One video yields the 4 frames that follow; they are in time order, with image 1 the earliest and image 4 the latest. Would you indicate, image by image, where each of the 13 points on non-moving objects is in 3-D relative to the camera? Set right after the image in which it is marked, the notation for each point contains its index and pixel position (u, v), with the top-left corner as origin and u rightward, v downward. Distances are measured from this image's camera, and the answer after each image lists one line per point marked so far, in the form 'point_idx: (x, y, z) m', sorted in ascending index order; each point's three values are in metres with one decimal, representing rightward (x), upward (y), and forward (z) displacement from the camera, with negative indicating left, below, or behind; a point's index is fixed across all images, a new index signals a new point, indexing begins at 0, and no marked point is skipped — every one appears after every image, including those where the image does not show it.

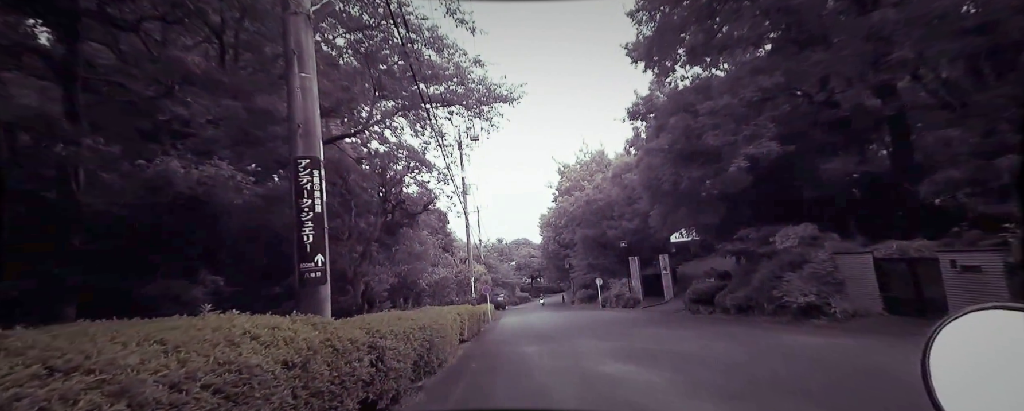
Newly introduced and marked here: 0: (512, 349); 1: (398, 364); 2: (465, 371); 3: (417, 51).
0: (0.0, -2.9, +9.3) m
1: (-1.0, -1.4, +4.2) m
2: (-0.7, -2.6, +7.2) m
3: (-1.5, +2.5, +7.5) m
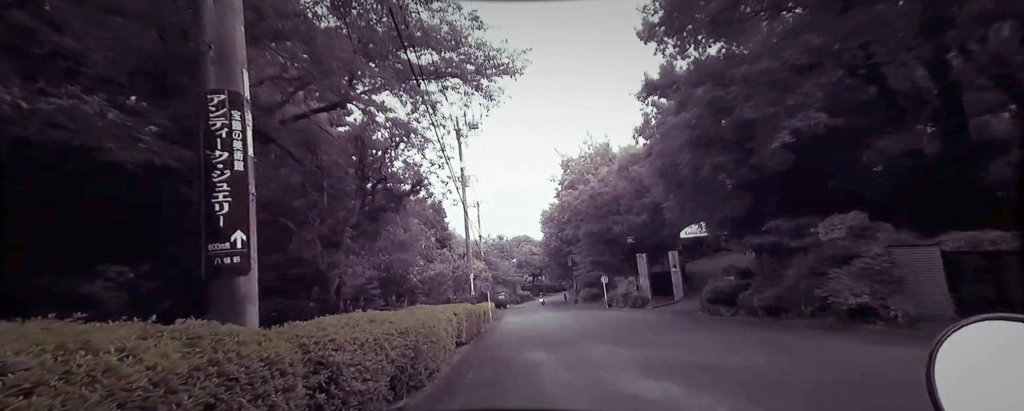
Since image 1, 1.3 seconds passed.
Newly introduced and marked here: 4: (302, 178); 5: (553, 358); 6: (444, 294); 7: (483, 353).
0: (0.0, -2.7, +8.3) m
1: (-1.0, -1.2, +3.2) m
2: (-0.7, -2.3, +6.2) m
3: (-1.5, +2.7, +6.4) m
4: (-2.6, +0.3, +5.9) m
5: (+0.7, -2.6, +7.8) m
6: (-2.1, -2.7, +13.9) m
7: (-0.6, -2.9, +9.1) m
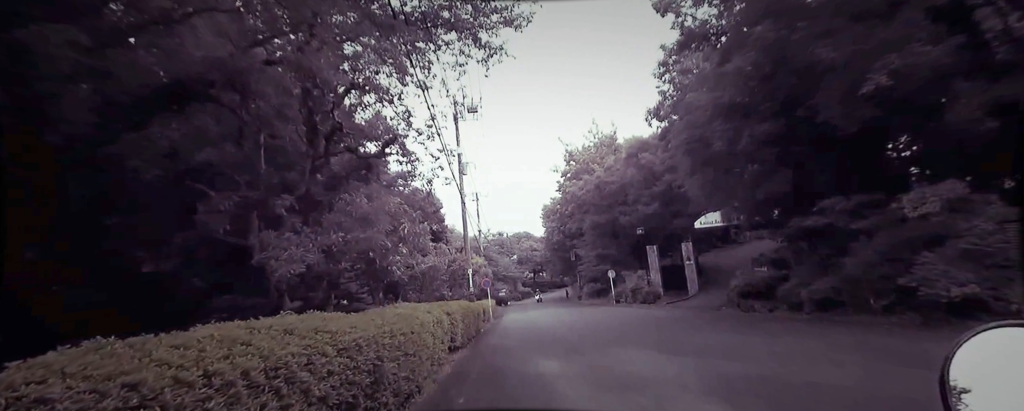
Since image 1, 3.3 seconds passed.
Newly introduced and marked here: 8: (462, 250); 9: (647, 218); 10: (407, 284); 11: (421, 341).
0: (+0.1, -2.4, +7.0) m
1: (-1.0, -0.9, +1.8) m
2: (-0.6, -2.0, +4.9) m
3: (-1.5, +3.0, +5.1) m
4: (-2.6, +0.6, +4.5) m
5: (+0.7, -2.2, +6.4) m
6: (-2.0, -2.3, +12.5) m
7: (-0.6, -2.6, +7.7) m
8: (-2.1, -1.9, +19.6) m
9: (+5.5, -0.5, +18.7) m
10: (-2.3, -1.7, +10.2) m
11: (-1.1, -1.6, +5.6) m
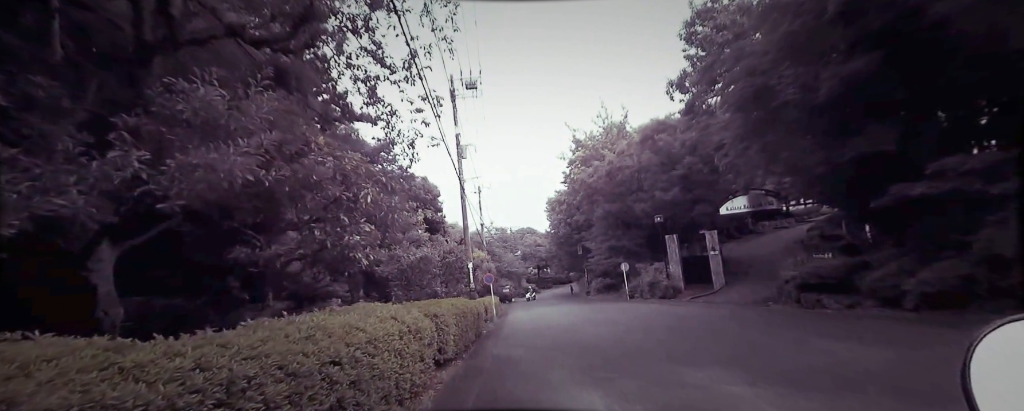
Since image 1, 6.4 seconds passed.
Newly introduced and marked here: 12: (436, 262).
0: (+0.2, -2.0, +5.2) m
1: (-0.9, -0.6, 0.0) m
2: (-0.5, -1.7, +3.1) m
3: (-1.4, +3.4, +3.3) m
4: (-2.5, +1.0, +2.7) m
5: (+0.8, -1.8, +4.6) m
6: (-1.9, -1.9, +10.8) m
7: (-0.4, -2.2, +6.0) m
8: (-1.9, -1.4, +17.8) m
9: (+5.6, 0.0, +16.8) m
10: (-2.2, -1.3, +8.4) m
11: (-1.0, -1.2, +3.8) m
12: (-1.8, -1.4, +11.2) m
